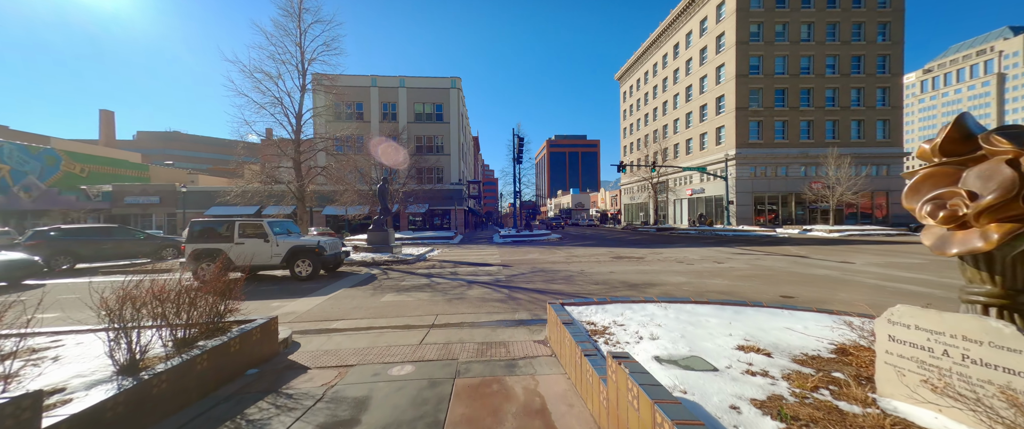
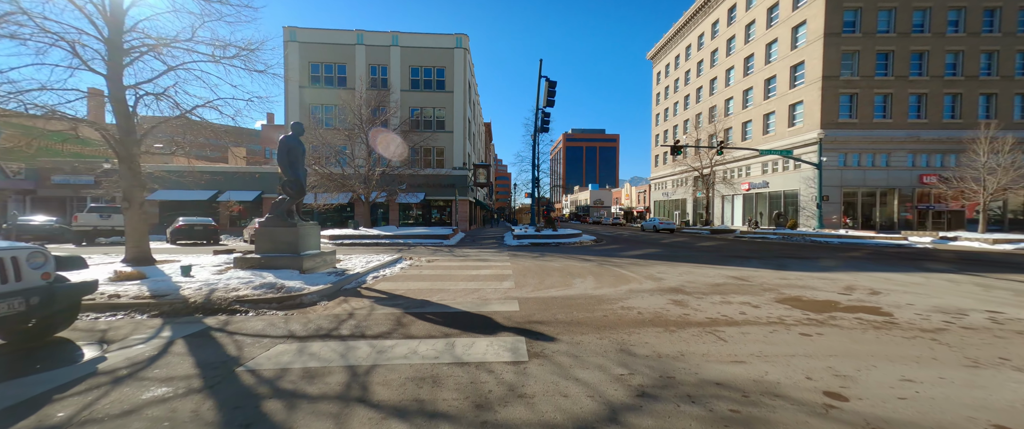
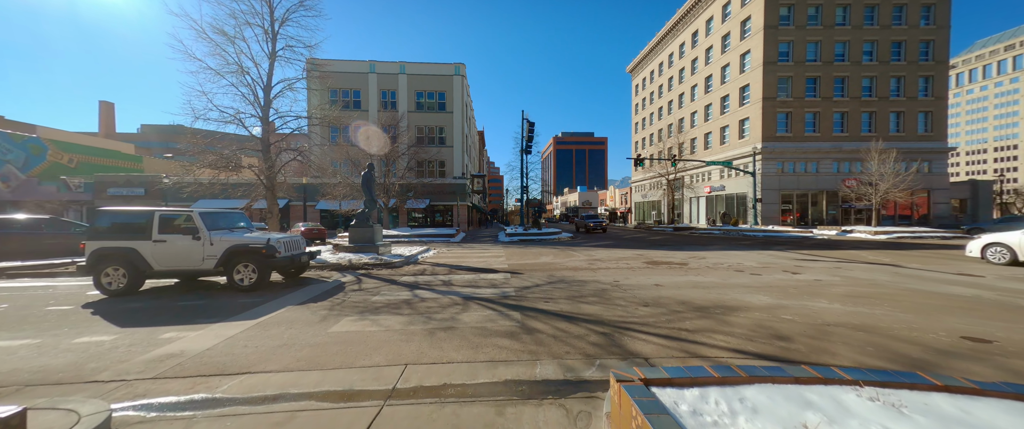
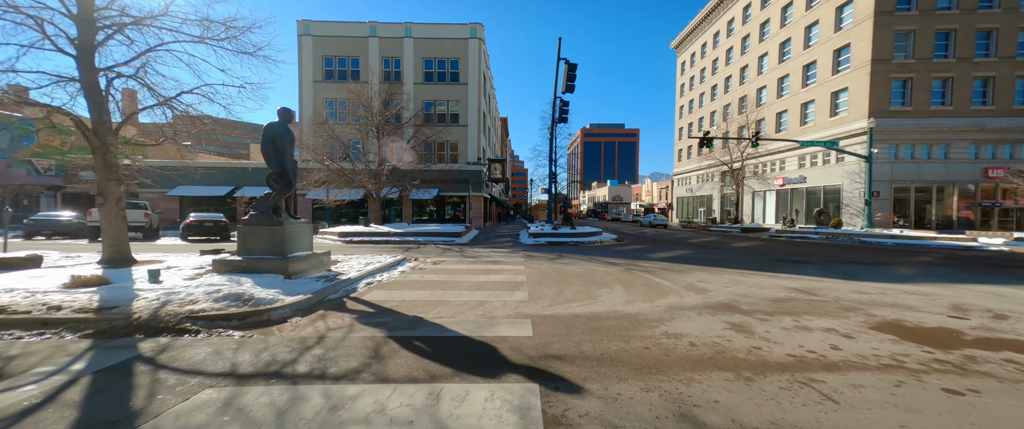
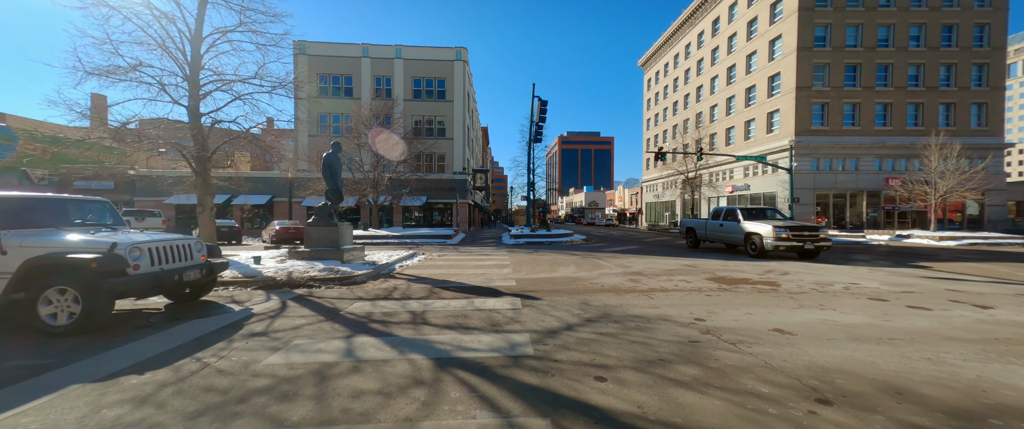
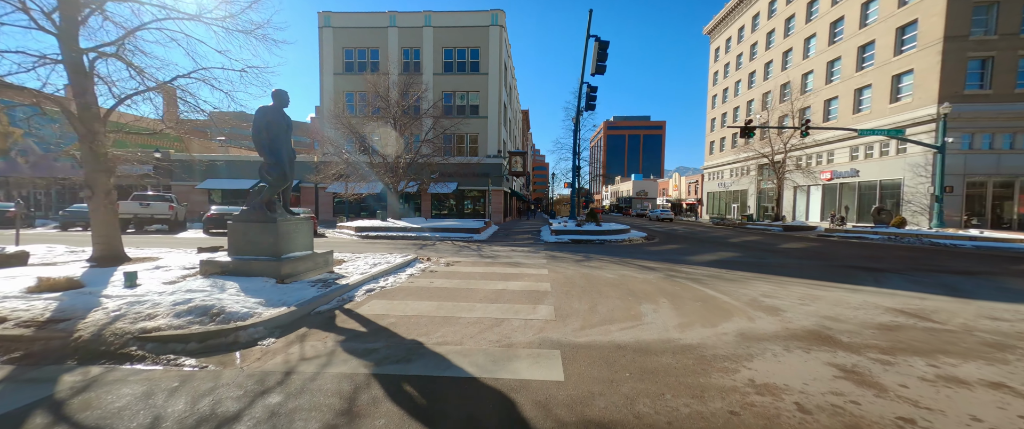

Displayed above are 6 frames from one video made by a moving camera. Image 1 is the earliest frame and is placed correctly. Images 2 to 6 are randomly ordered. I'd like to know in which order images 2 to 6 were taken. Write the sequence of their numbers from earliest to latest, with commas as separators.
3, 5, 2, 4, 6
